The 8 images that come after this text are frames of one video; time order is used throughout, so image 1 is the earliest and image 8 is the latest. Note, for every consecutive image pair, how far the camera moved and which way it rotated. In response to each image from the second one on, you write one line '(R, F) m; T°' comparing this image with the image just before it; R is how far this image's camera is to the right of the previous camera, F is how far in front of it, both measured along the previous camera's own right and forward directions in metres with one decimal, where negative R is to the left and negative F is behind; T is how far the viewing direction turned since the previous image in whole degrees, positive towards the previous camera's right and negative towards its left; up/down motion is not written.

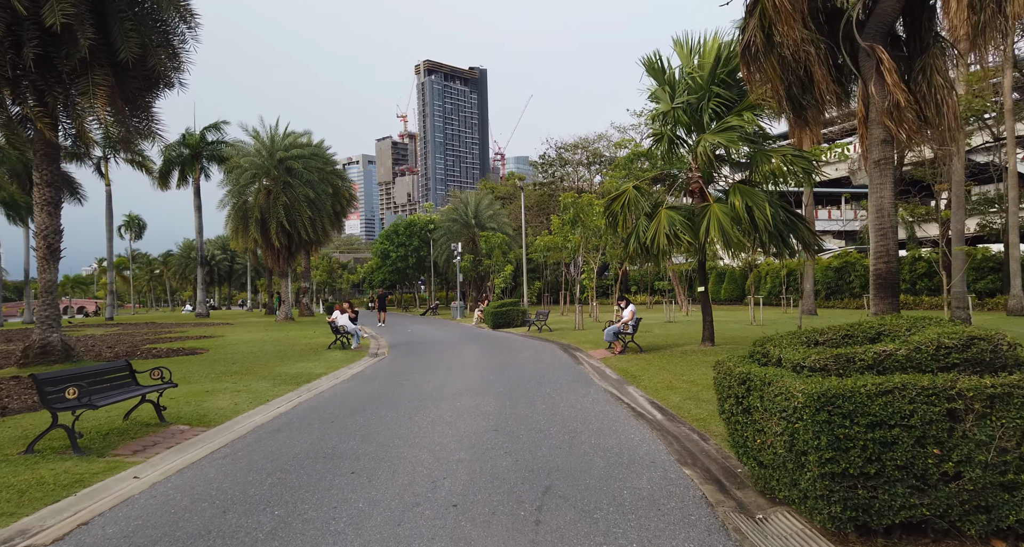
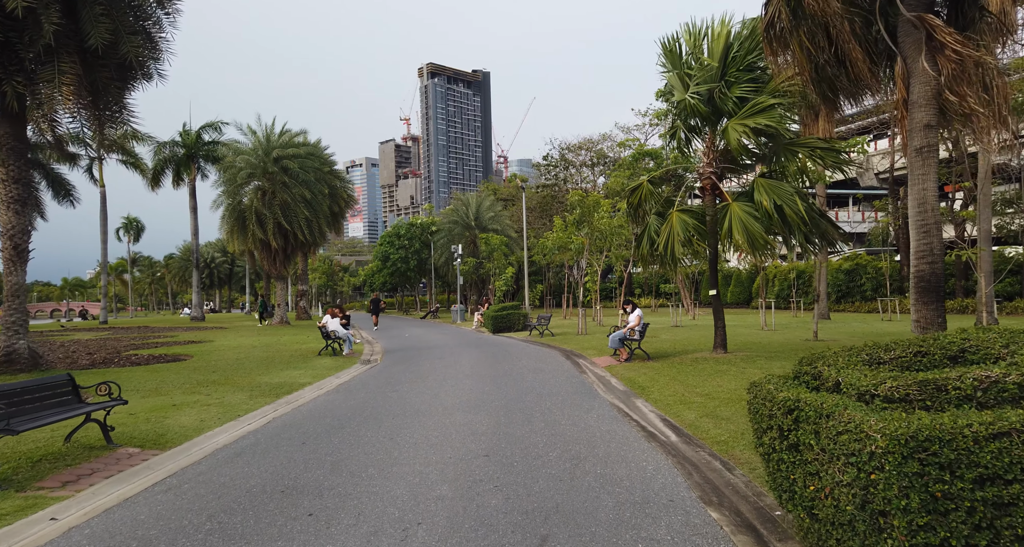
(+0.1, +0.9) m; 0°
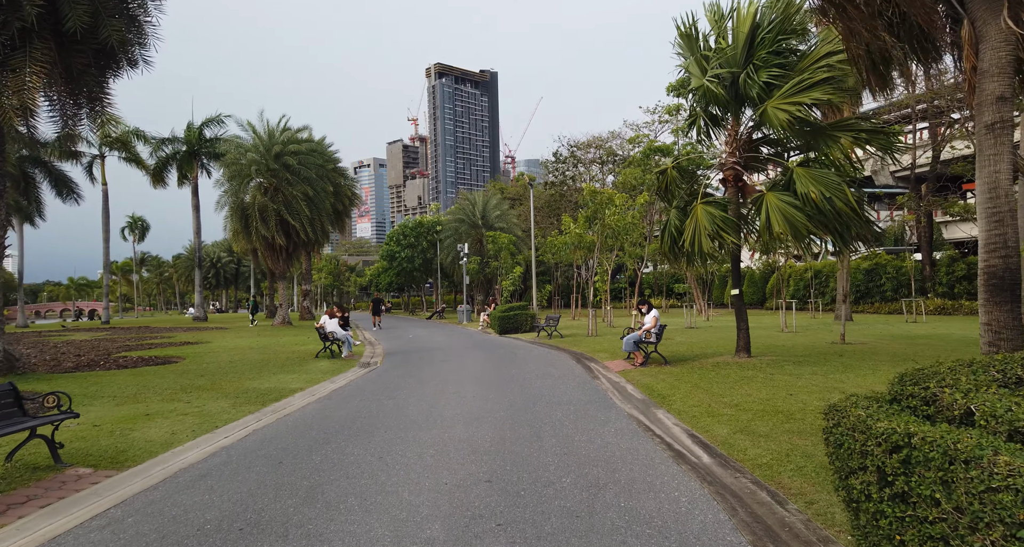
(0.0, +0.9) m; -1°
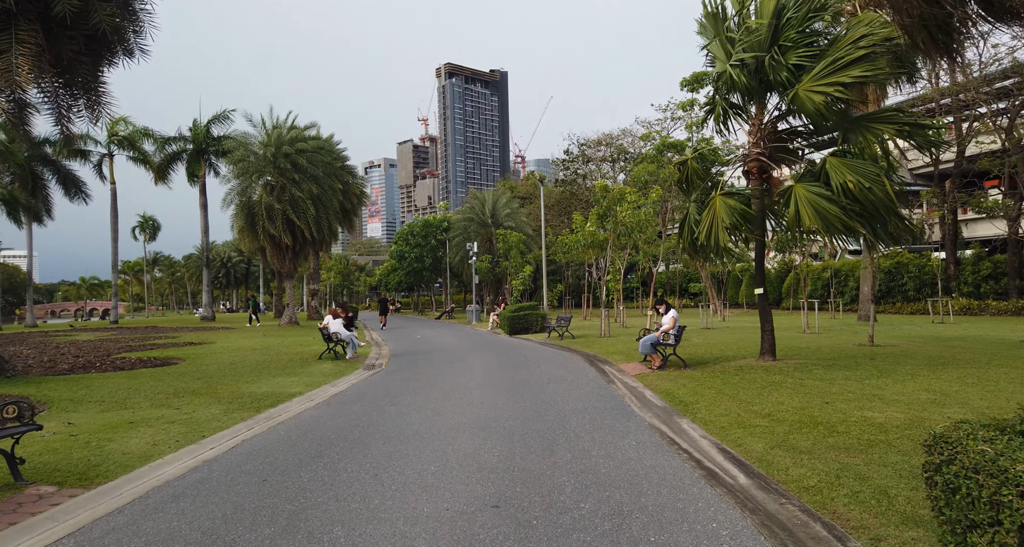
(0.0, +0.7) m; -1°
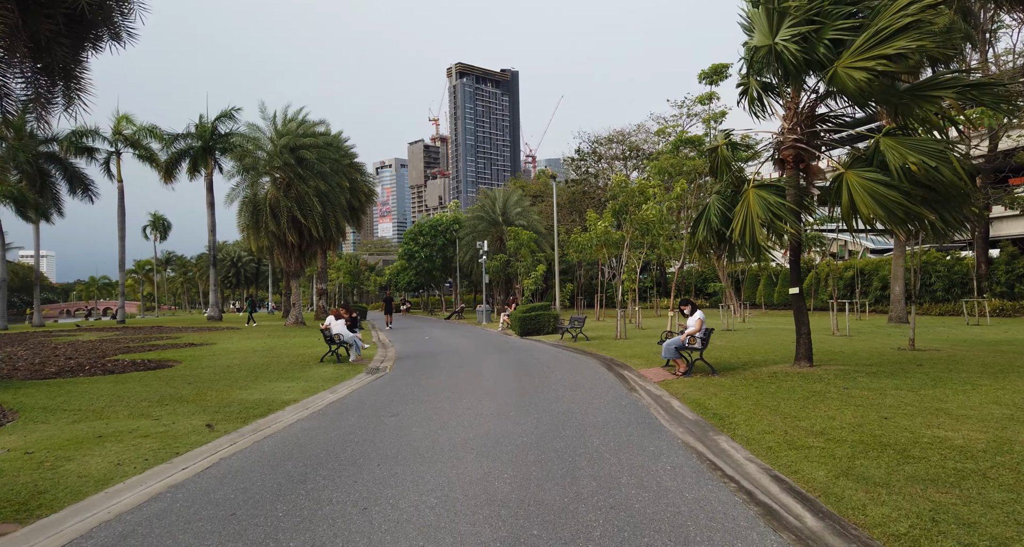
(0.0, +0.9) m; -1°
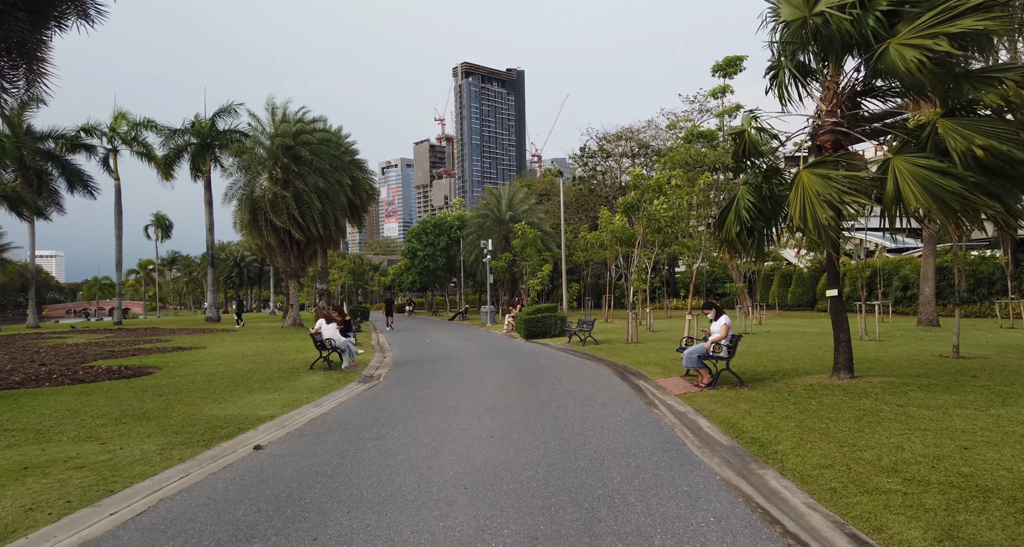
(0.0, +1.1) m; -1°
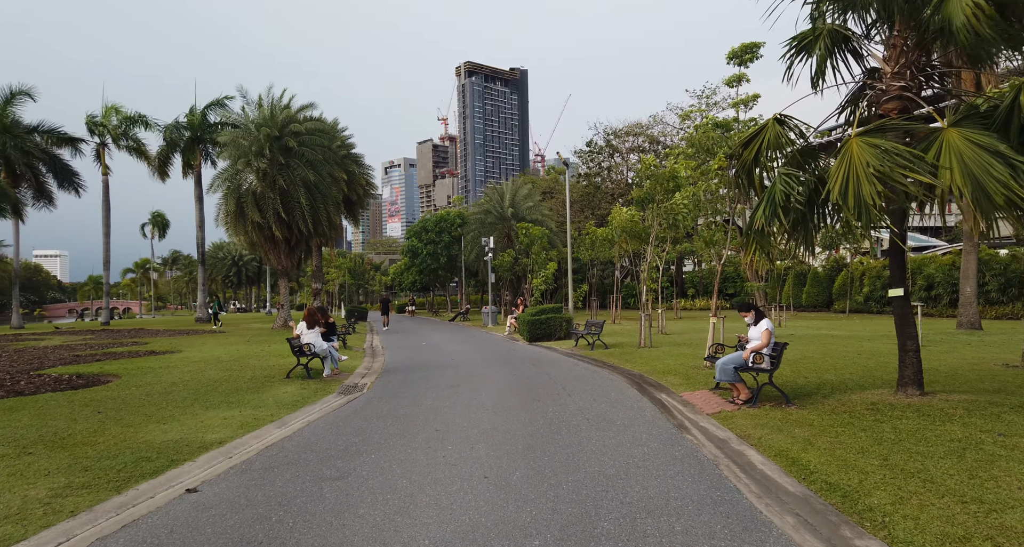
(0.0, +1.6) m; 0°
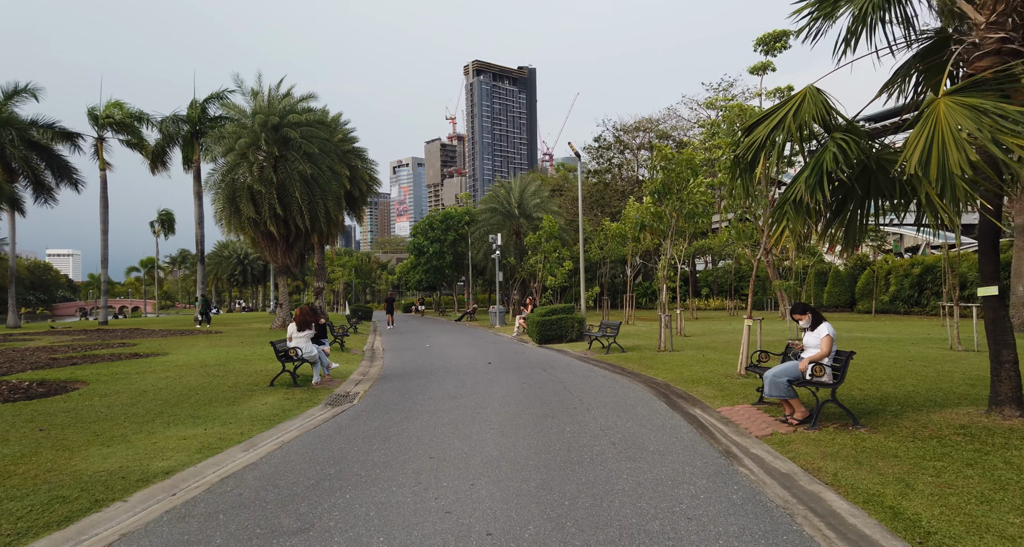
(0.0, +1.4) m; -1°
